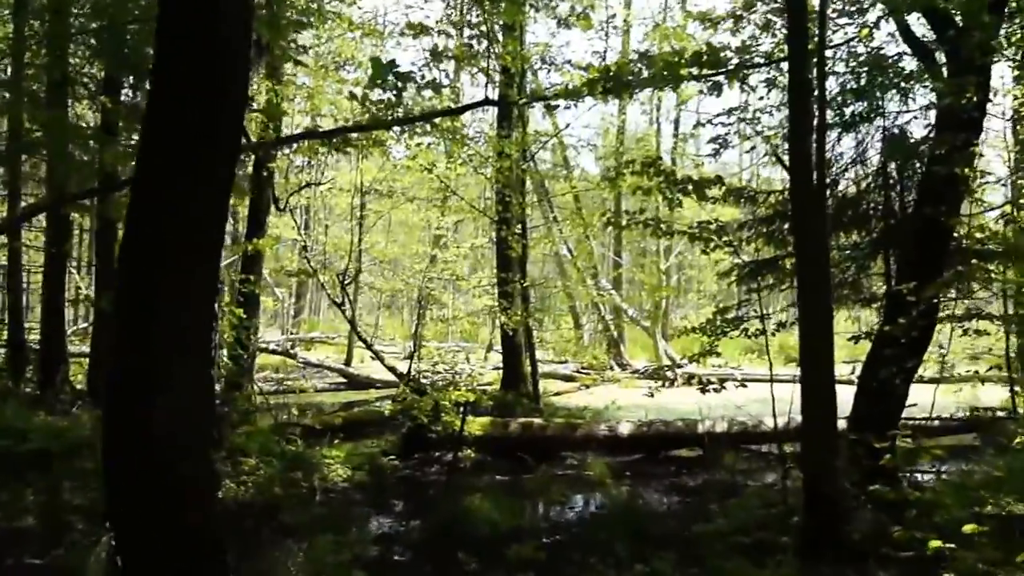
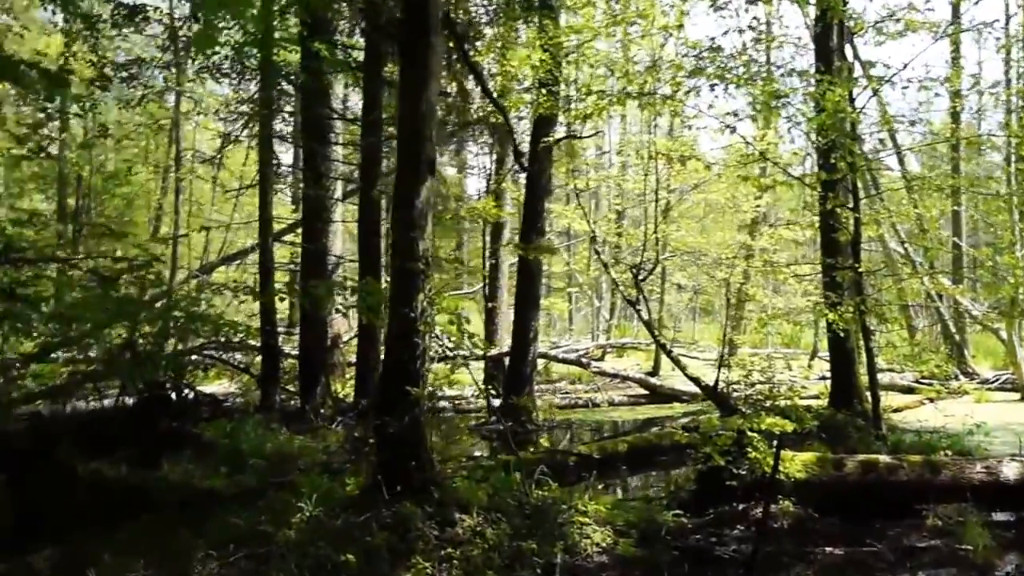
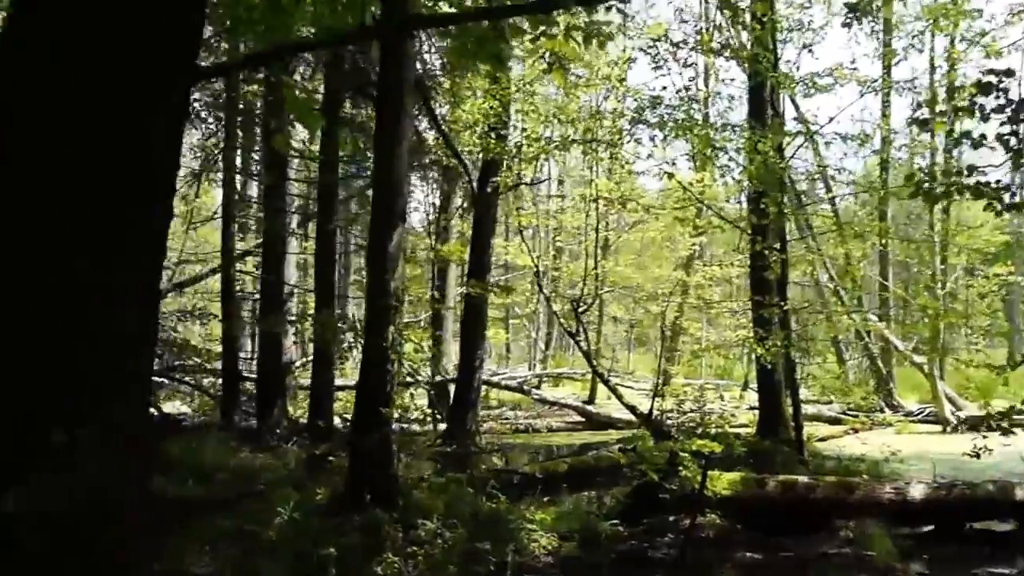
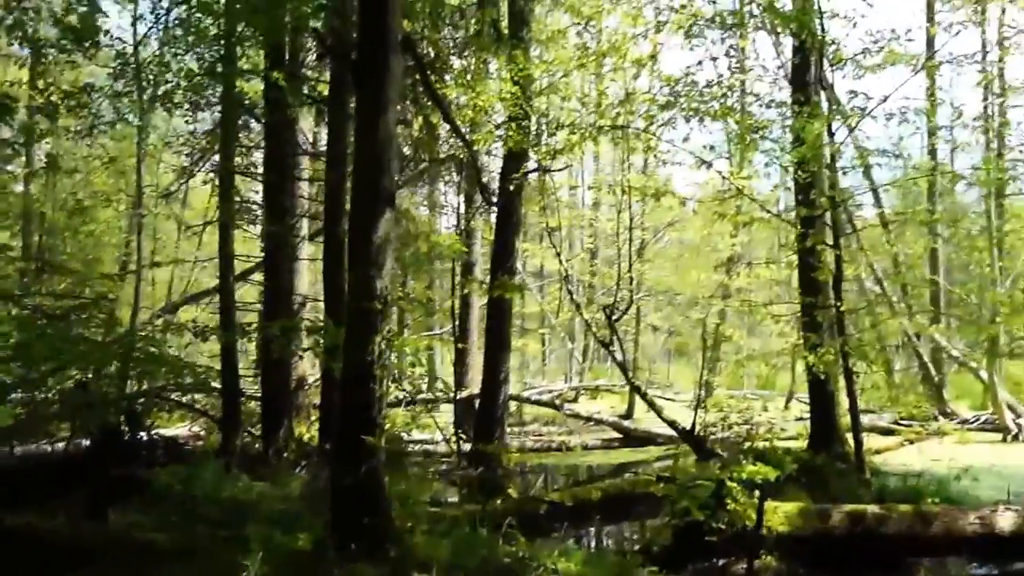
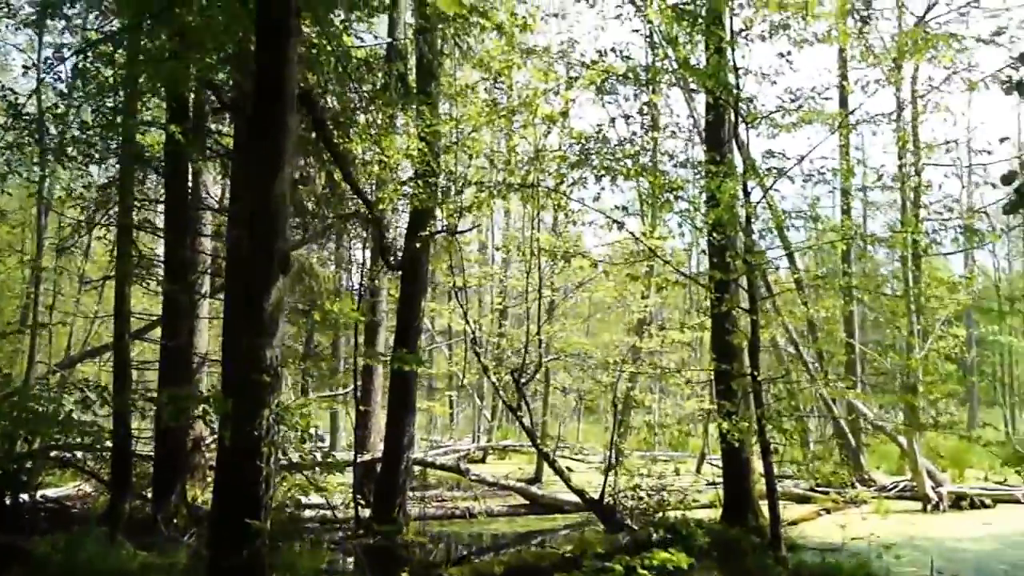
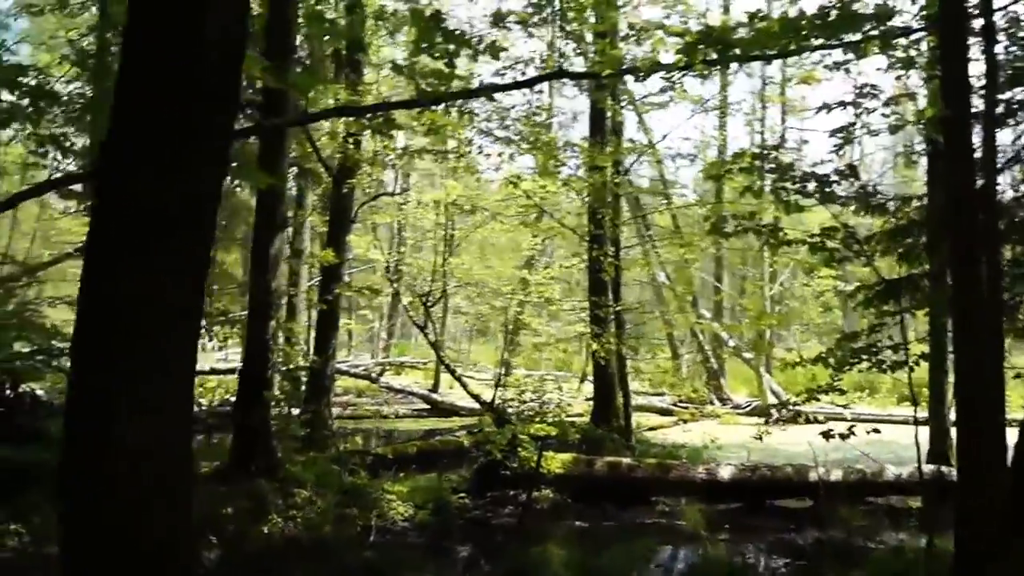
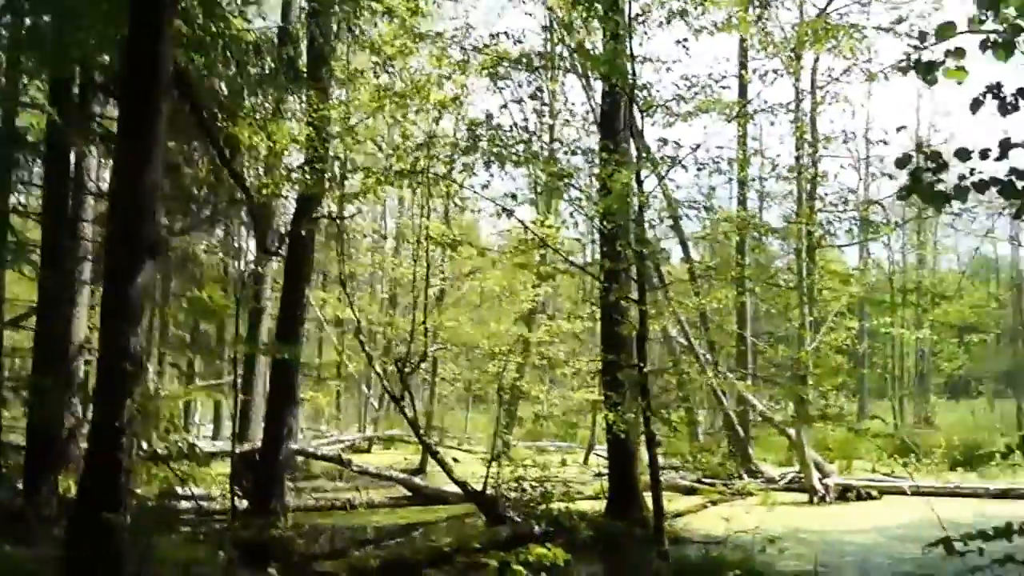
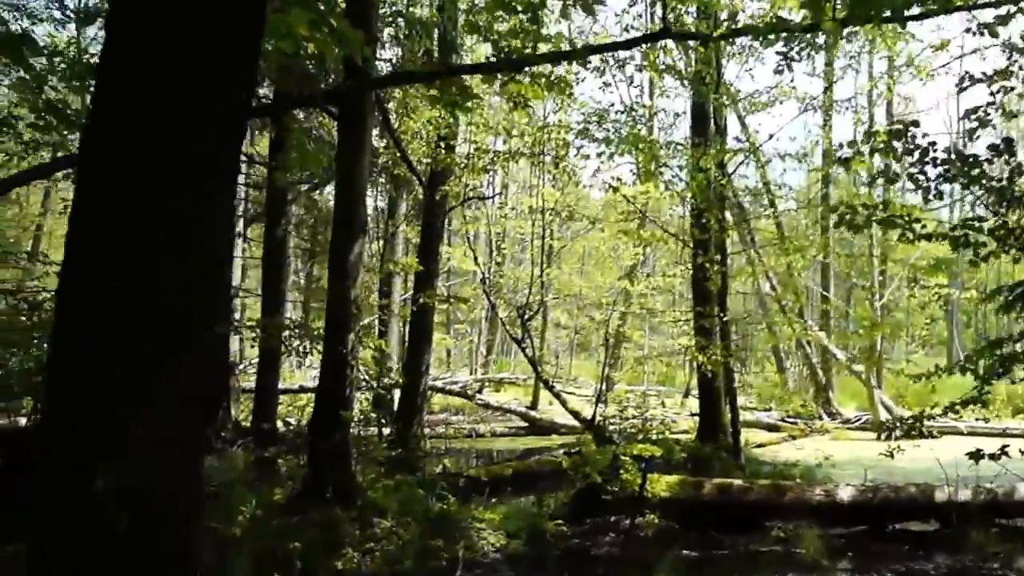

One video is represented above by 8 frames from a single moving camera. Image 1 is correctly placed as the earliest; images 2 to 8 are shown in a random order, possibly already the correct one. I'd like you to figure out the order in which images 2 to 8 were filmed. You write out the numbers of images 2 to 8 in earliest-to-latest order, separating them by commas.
6, 8, 3, 2, 4, 5, 7
